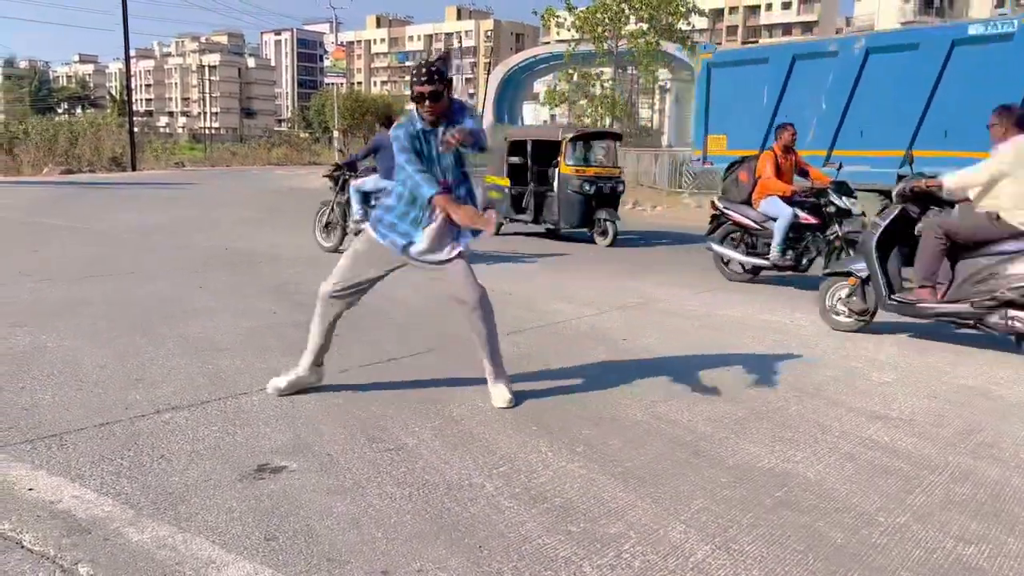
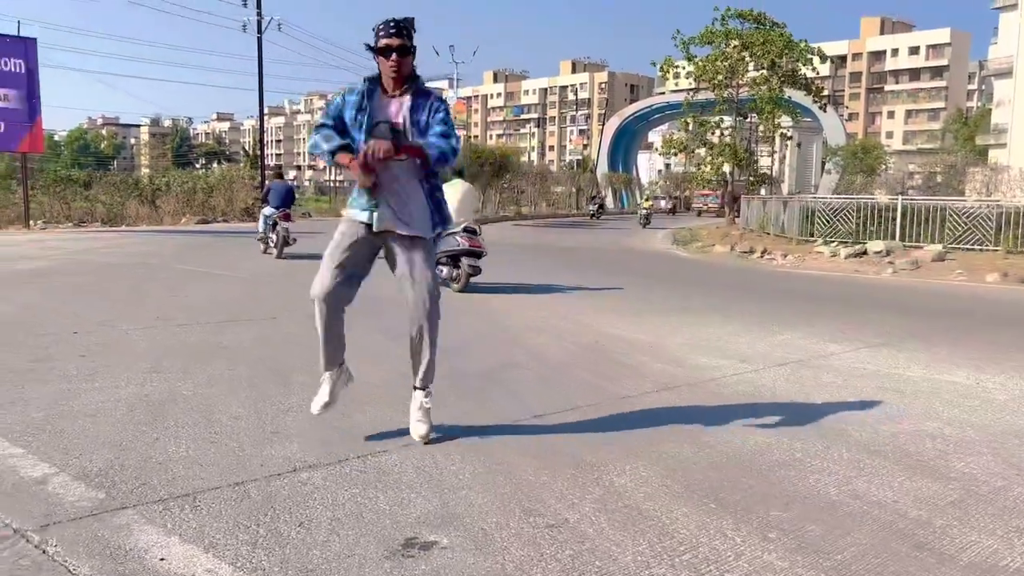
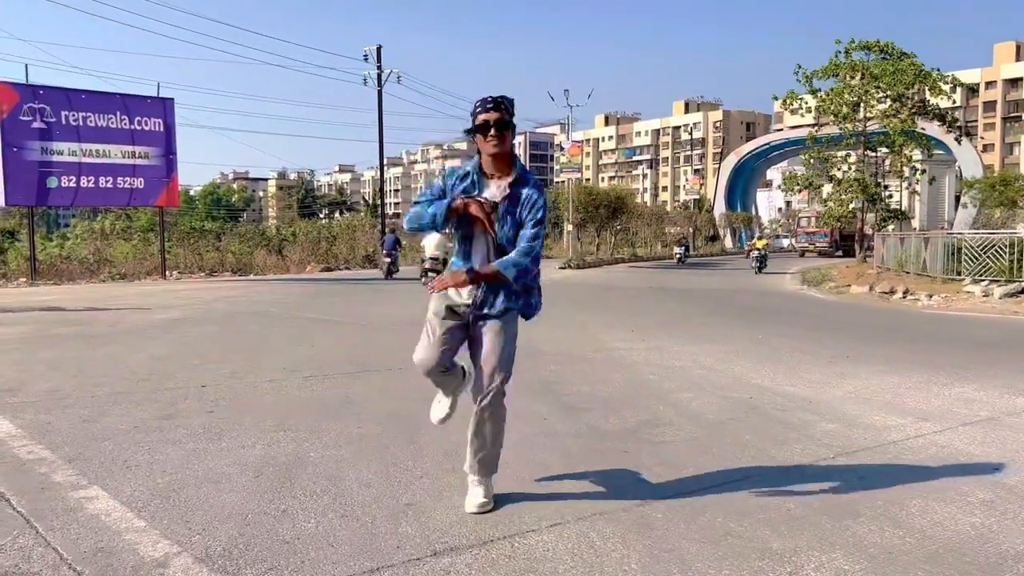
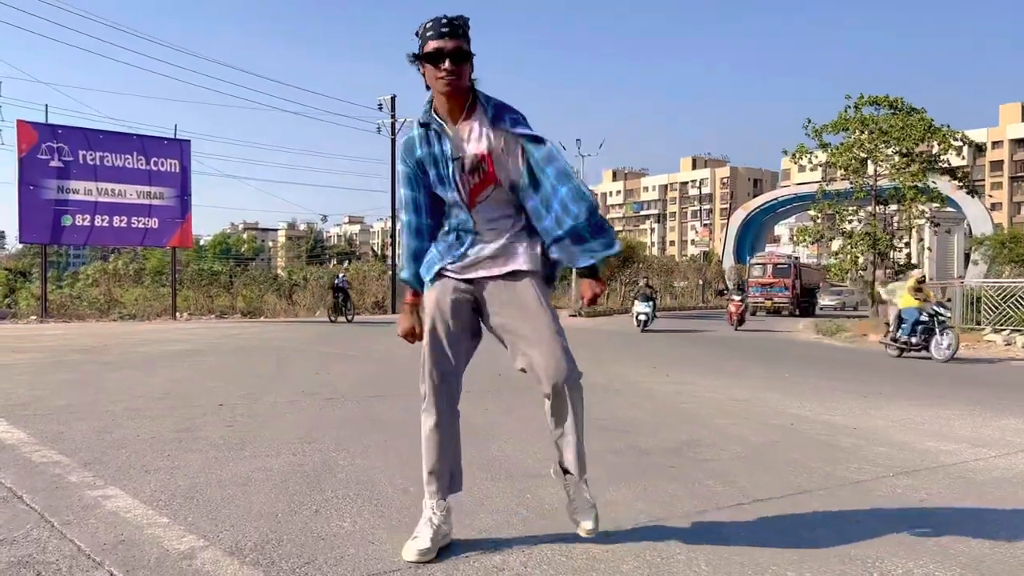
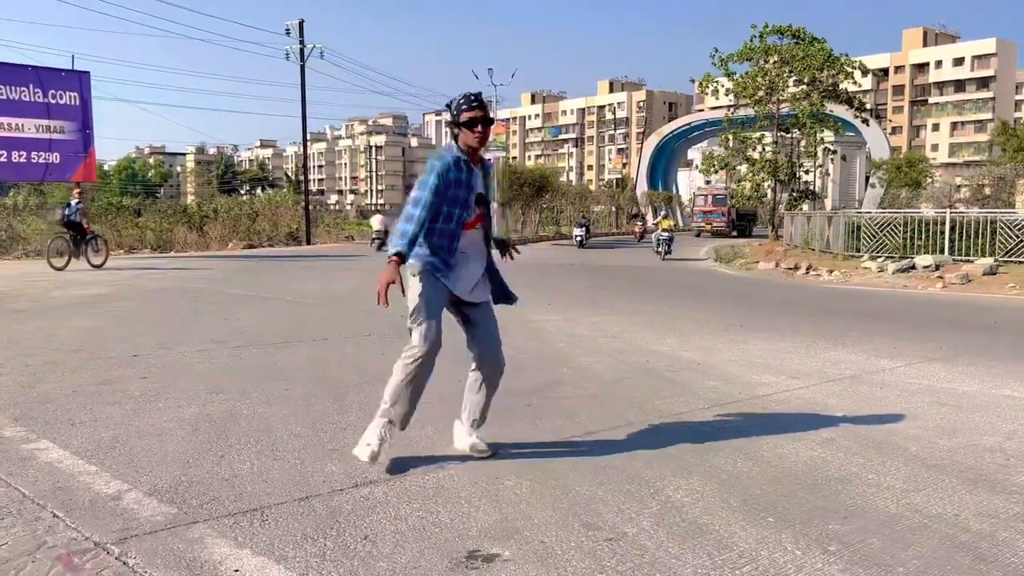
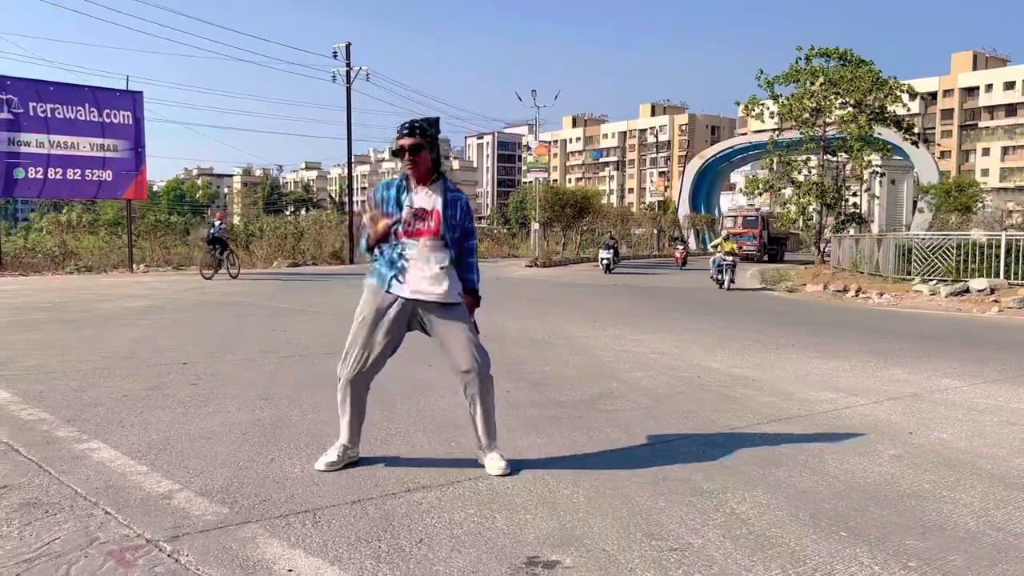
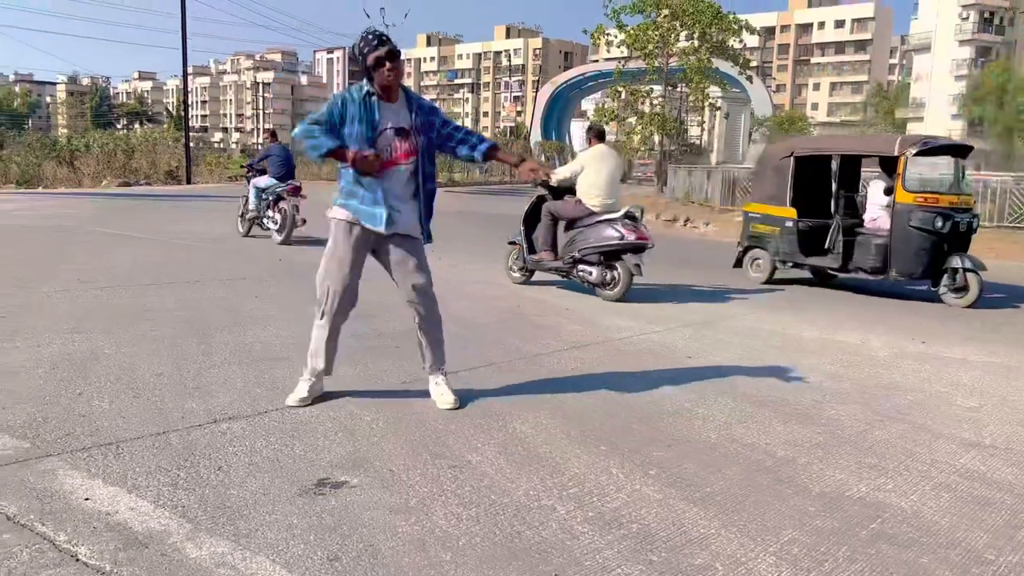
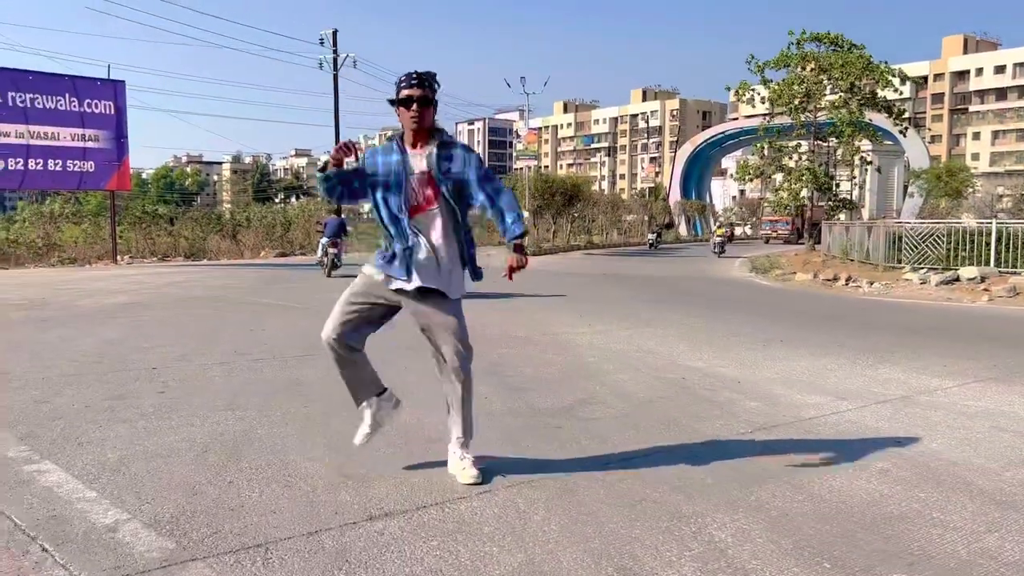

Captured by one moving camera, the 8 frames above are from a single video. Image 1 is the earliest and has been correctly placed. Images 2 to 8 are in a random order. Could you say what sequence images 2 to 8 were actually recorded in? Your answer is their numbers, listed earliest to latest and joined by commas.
7, 2, 8, 3, 5, 6, 4
